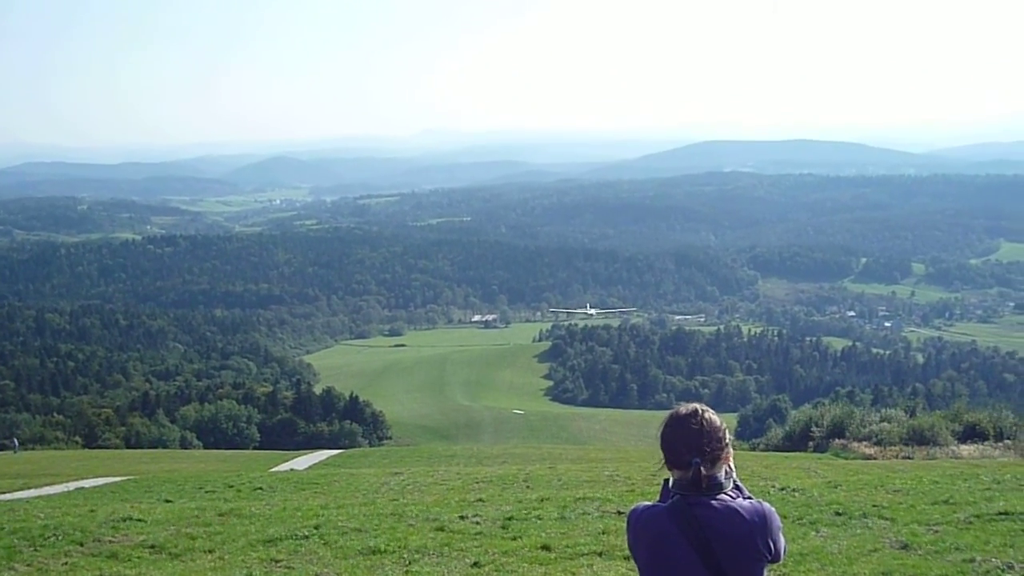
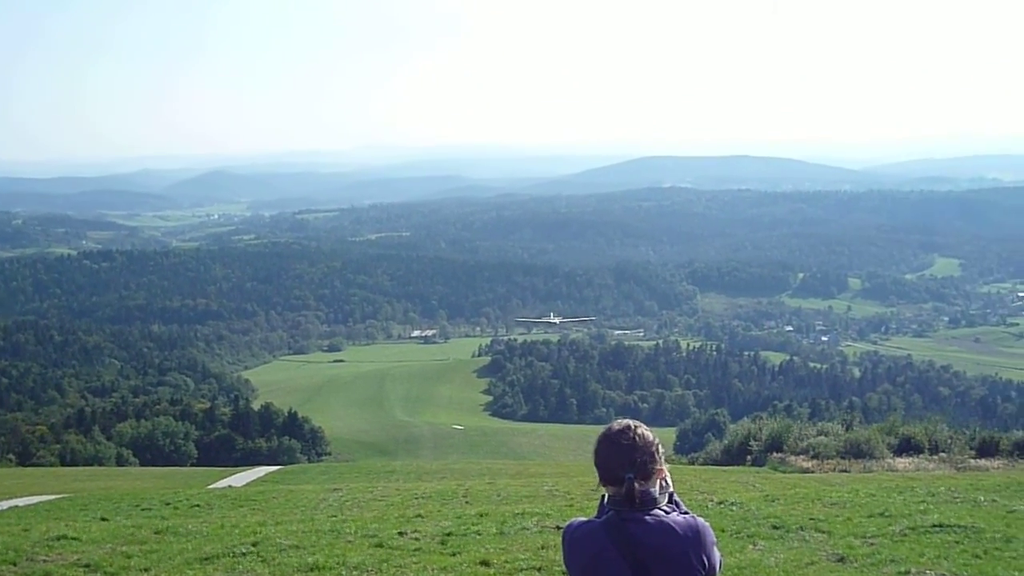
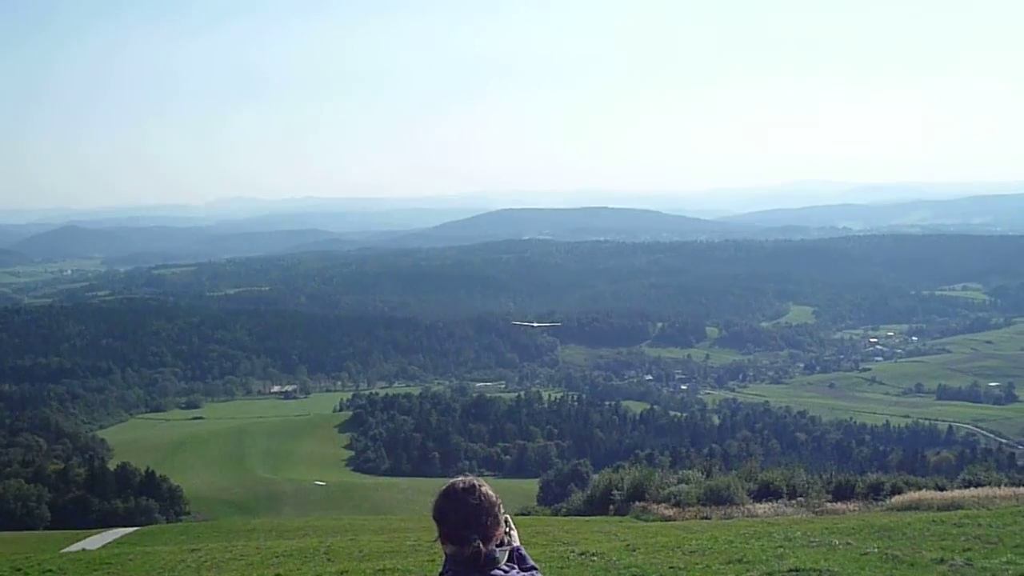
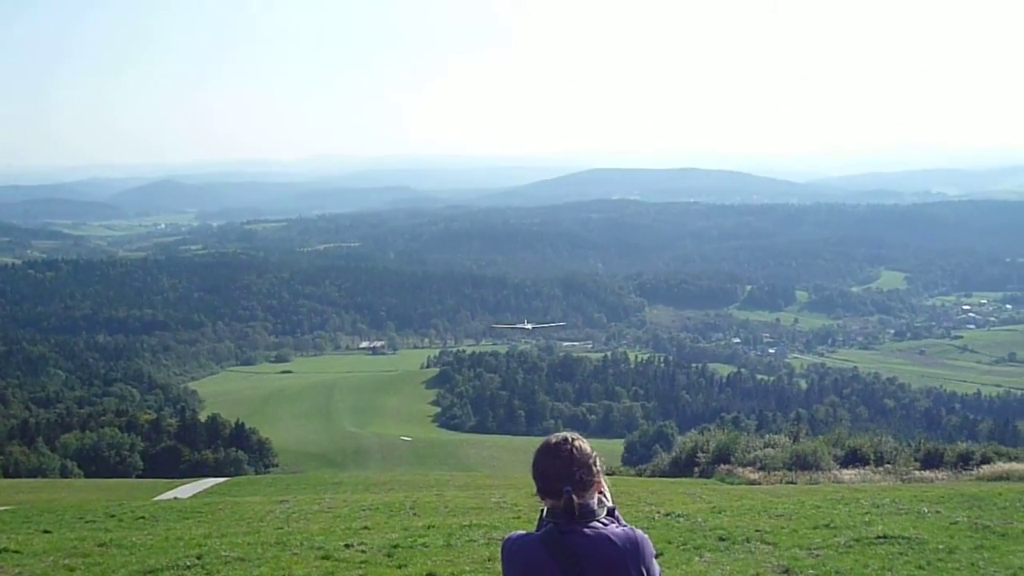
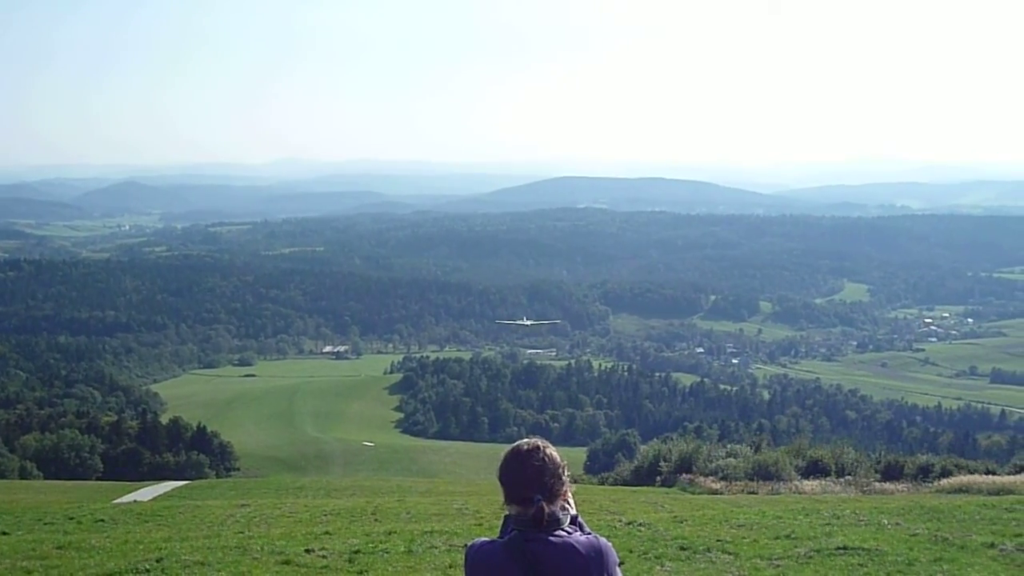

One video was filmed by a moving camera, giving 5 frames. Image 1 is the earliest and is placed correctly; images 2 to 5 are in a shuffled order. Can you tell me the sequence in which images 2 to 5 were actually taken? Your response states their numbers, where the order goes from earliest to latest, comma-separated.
2, 4, 5, 3
